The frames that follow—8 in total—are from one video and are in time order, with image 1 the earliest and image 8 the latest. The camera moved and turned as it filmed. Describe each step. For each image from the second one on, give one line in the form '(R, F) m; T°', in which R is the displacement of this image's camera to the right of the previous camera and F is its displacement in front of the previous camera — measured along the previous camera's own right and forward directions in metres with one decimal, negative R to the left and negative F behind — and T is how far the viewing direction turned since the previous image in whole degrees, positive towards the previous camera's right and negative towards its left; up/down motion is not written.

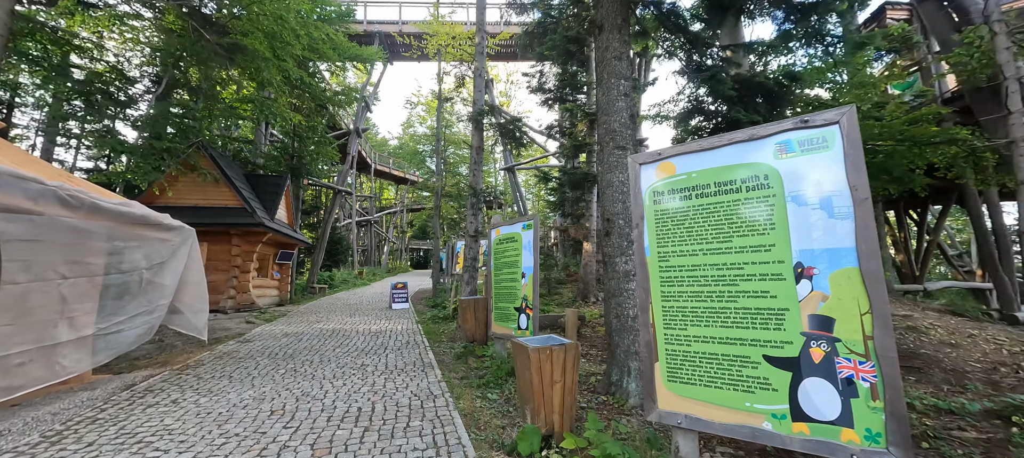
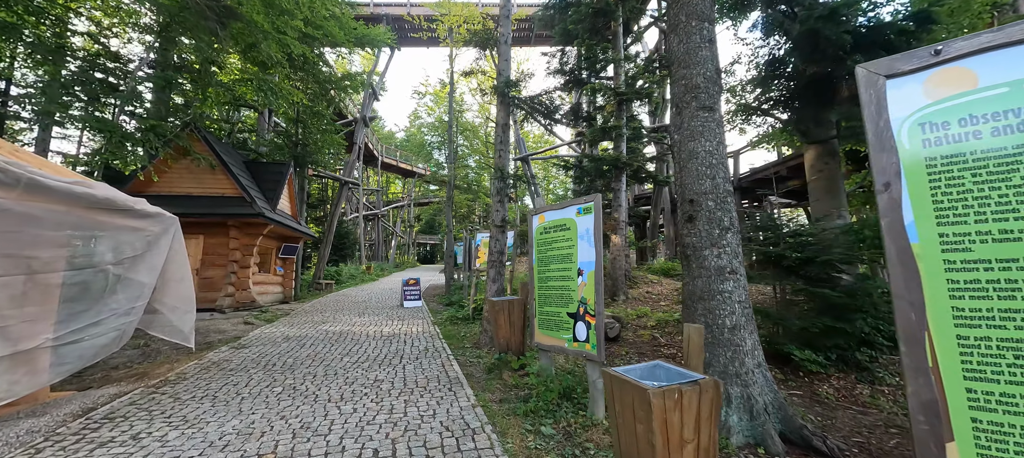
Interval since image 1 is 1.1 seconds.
(-0.5, +1.1) m; -1°
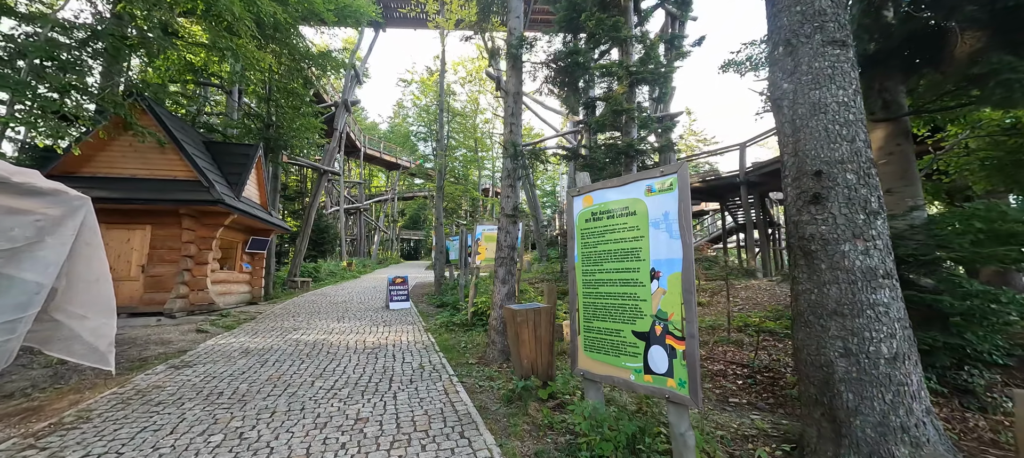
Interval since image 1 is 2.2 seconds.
(-0.4, +1.2) m; +2°
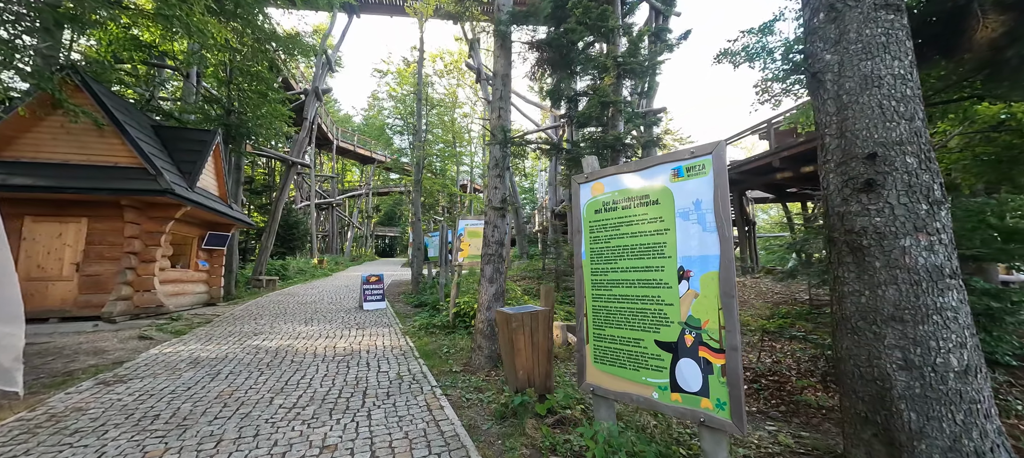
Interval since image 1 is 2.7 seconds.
(-0.2, +0.5) m; +3°
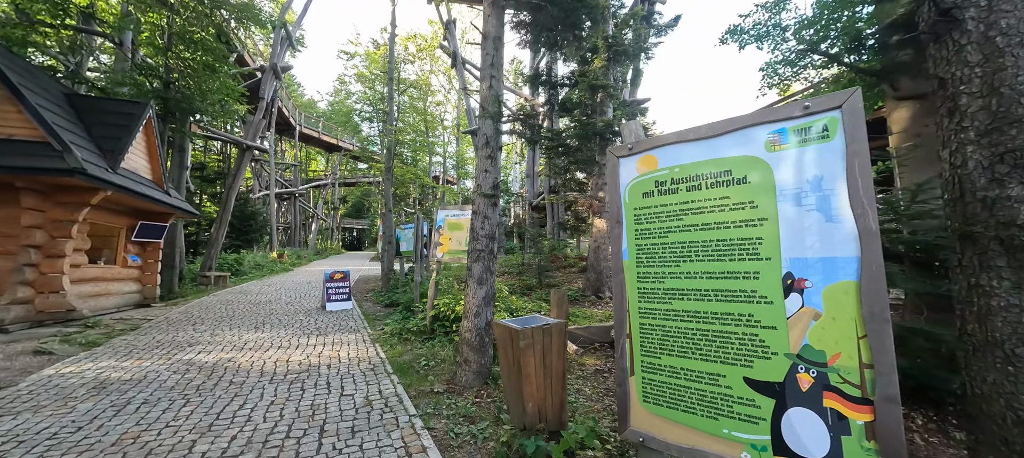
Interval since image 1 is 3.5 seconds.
(-0.2, +0.8) m; +4°
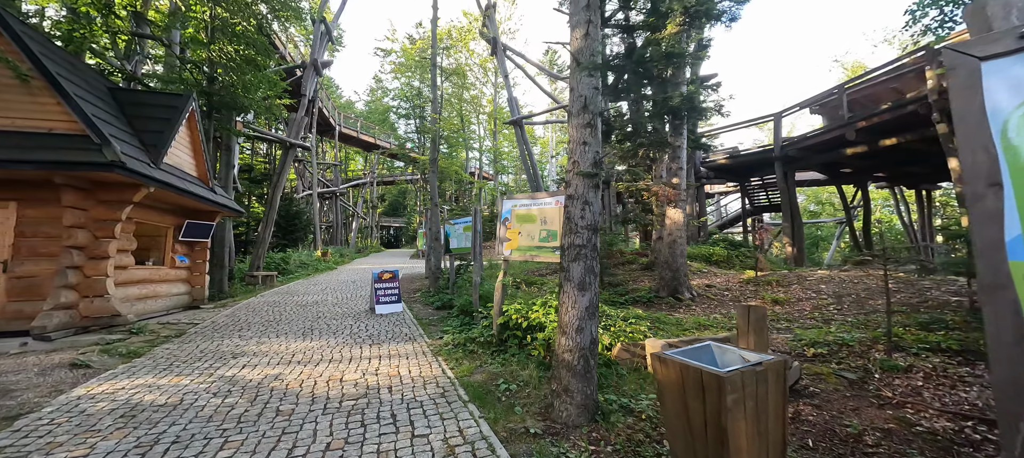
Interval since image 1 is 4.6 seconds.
(-0.7, +1.0) m; -5°
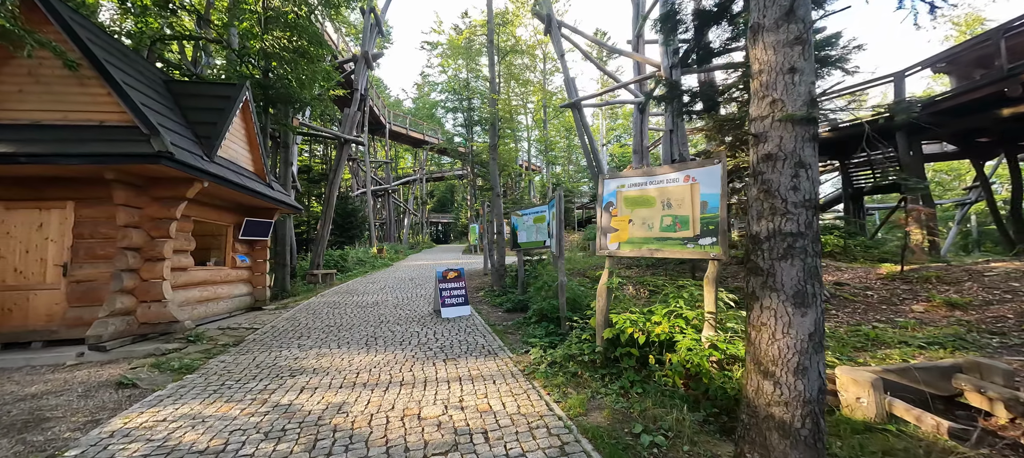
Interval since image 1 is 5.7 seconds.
(-0.7, +1.1) m; -7°
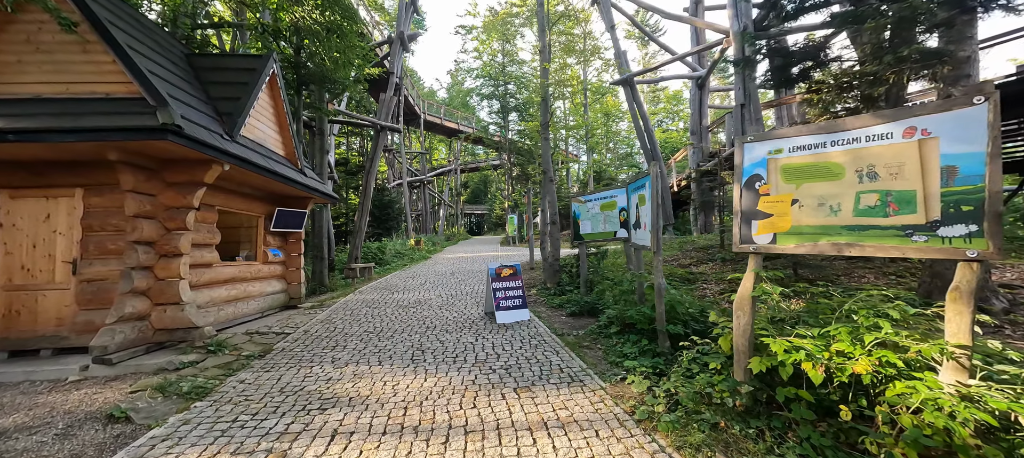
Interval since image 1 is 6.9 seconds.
(-0.5, +1.1) m; -5°
